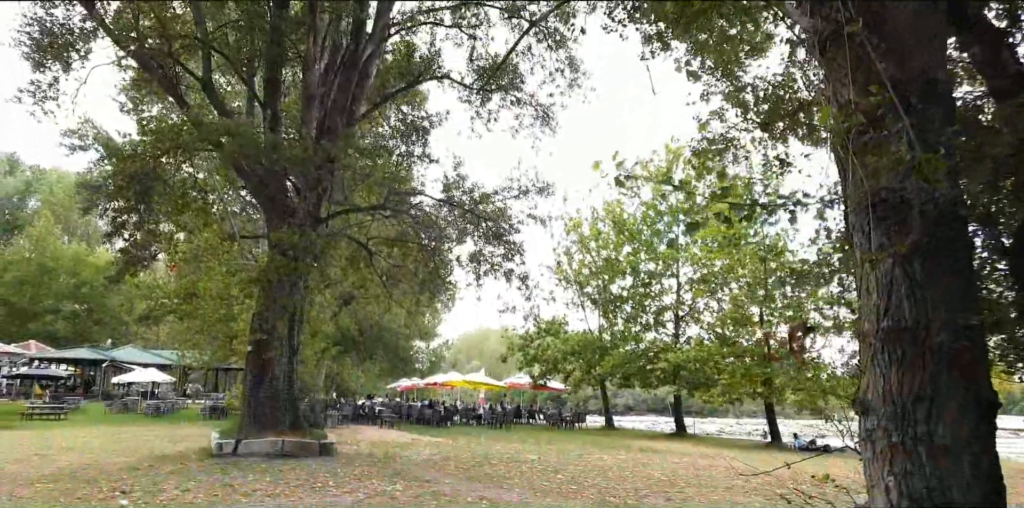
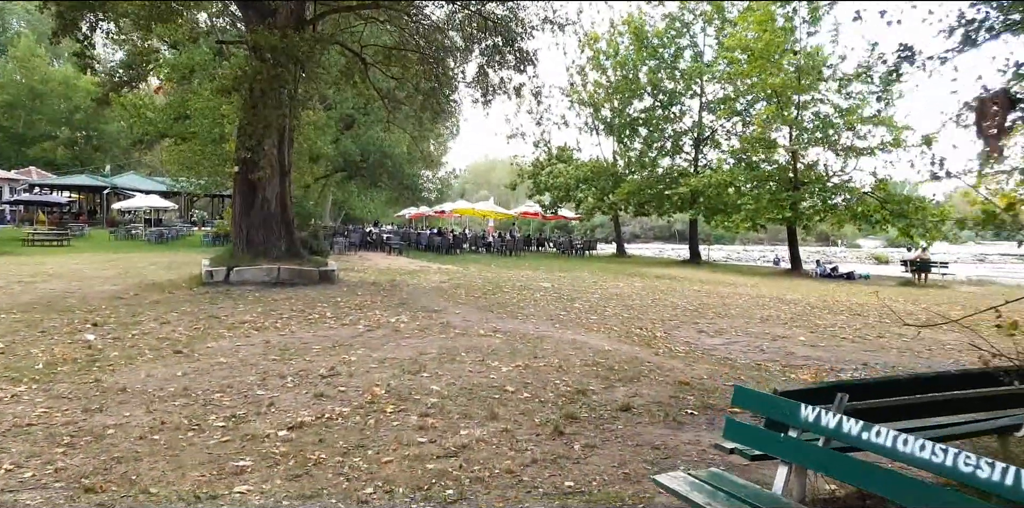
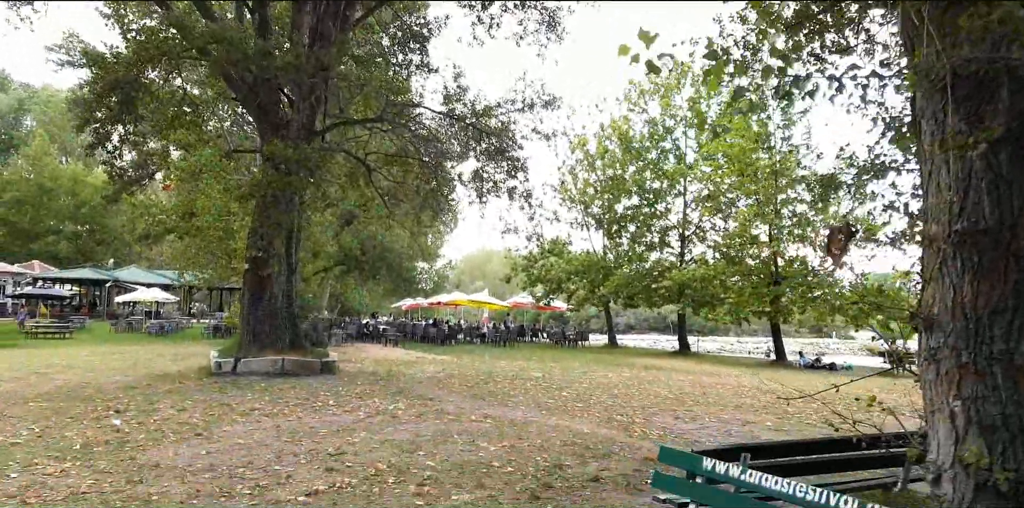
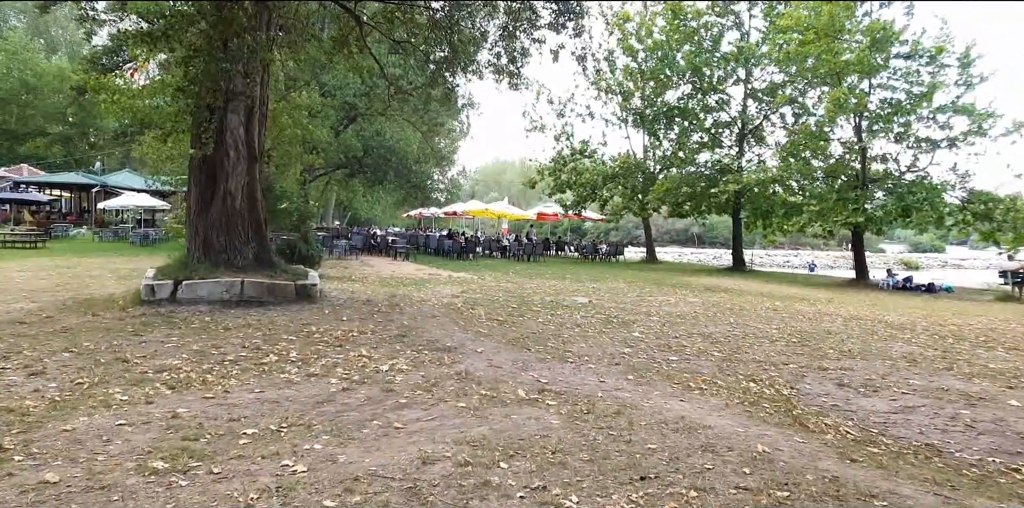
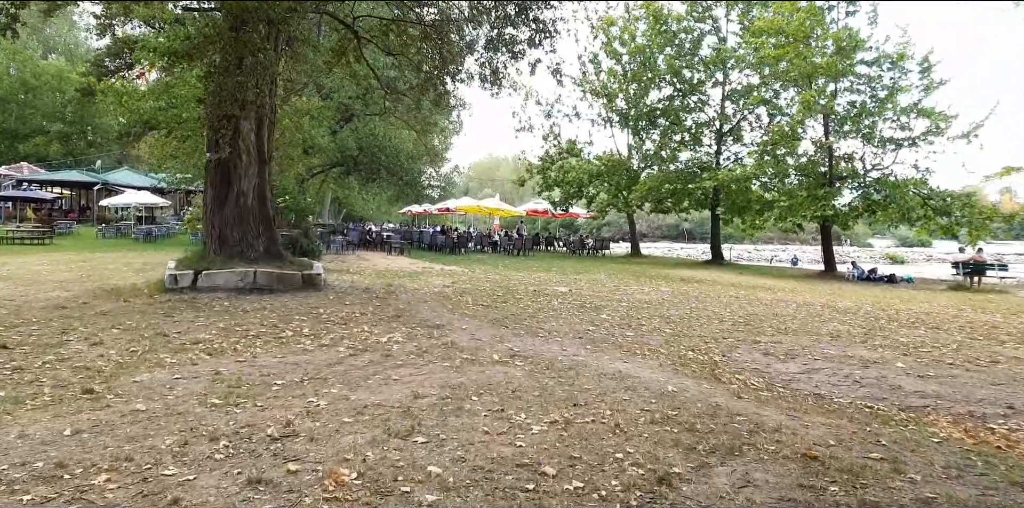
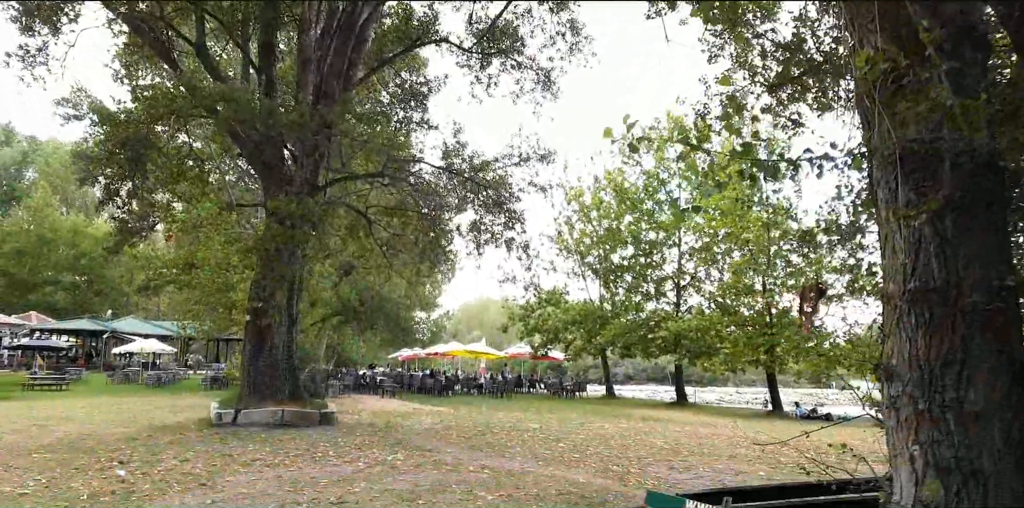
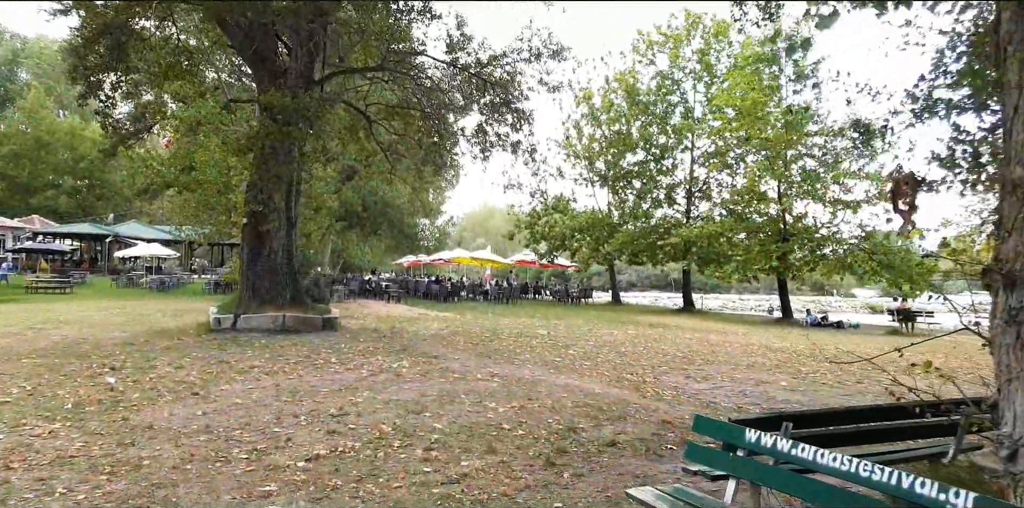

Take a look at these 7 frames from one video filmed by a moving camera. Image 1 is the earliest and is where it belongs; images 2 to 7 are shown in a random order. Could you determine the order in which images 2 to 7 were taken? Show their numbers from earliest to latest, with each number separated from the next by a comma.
6, 3, 7, 2, 5, 4
